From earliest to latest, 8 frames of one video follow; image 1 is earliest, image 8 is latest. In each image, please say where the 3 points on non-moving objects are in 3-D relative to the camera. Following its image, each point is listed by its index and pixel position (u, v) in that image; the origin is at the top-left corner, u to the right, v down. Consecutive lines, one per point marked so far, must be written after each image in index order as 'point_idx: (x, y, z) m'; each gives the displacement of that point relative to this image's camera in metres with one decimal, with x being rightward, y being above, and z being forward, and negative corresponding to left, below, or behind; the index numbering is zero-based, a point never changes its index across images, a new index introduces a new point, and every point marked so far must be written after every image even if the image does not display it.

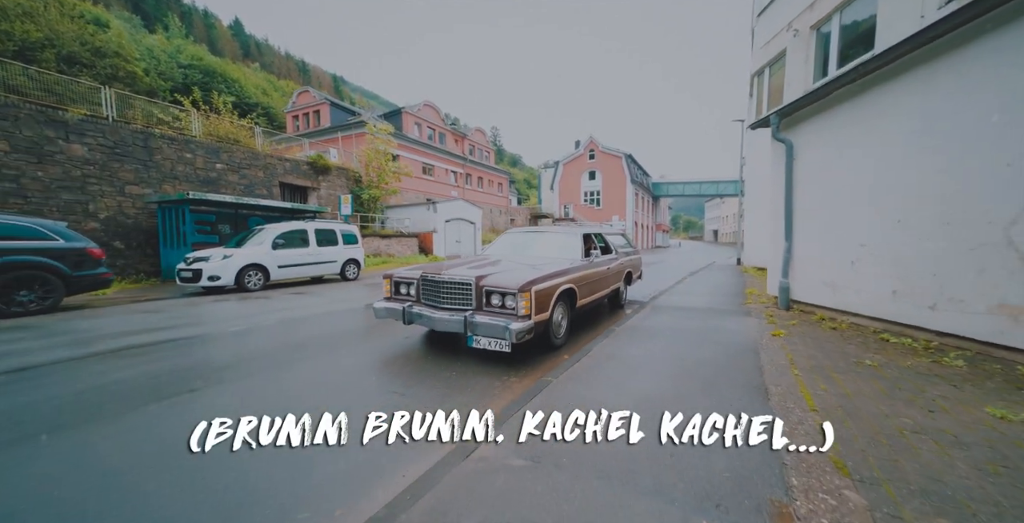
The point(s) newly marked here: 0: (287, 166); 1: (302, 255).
0: (-11.0, +4.7, +18.0) m
1: (-6.8, +0.2, +12.1) m
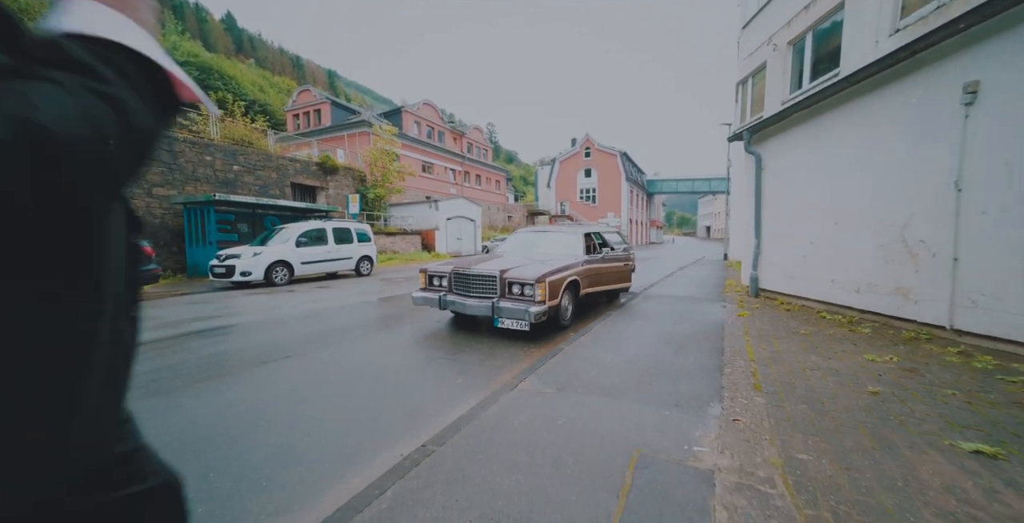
0: (-10.9, +4.8, +18.9) m
1: (-6.7, +0.3, +13.1) m
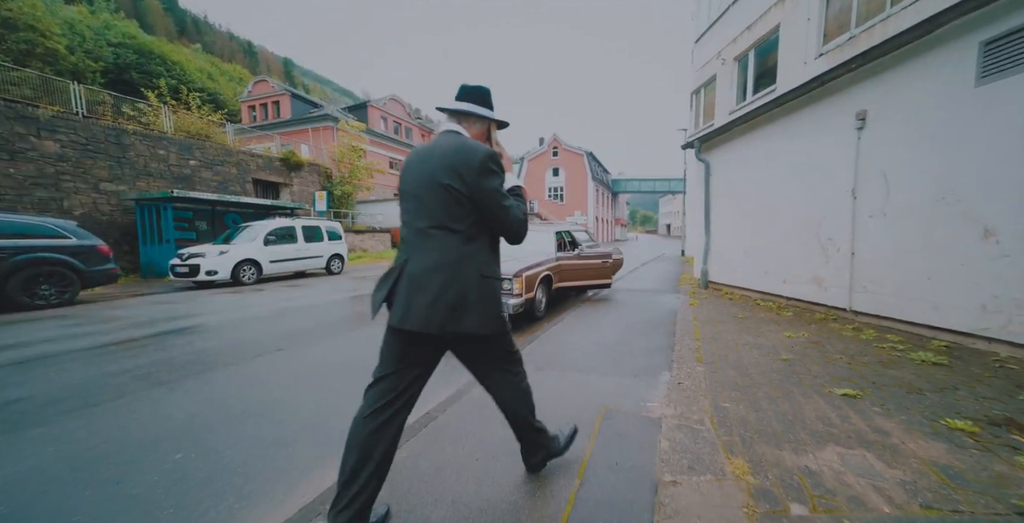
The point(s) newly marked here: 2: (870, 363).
0: (-12.3, +4.9, +18.4) m
1: (-7.6, +0.4, +13.0) m
2: (+3.2, -0.9, +3.4) m
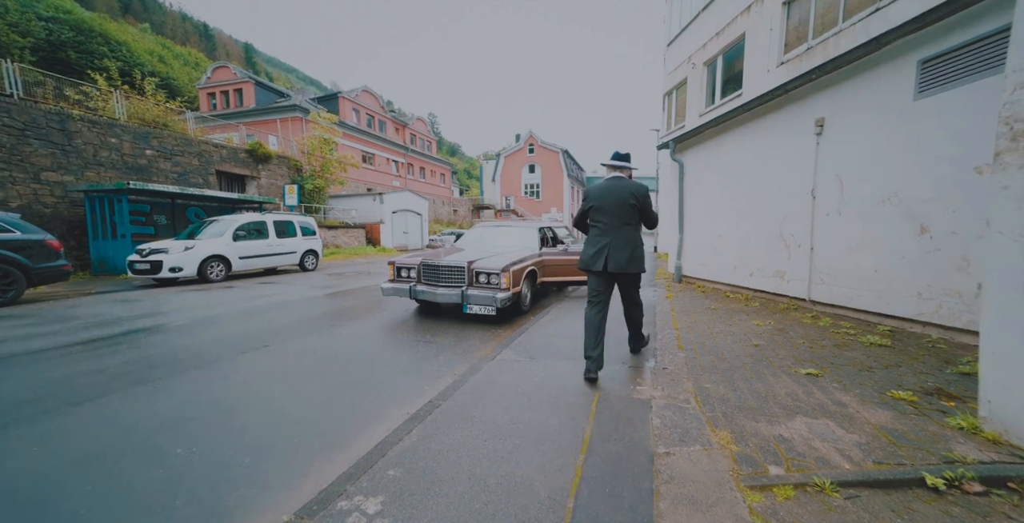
0: (-13.4, +5.0, +17.6) m
1: (-8.3, +0.5, +12.6) m
2: (+3.1, -0.8, +3.8) m
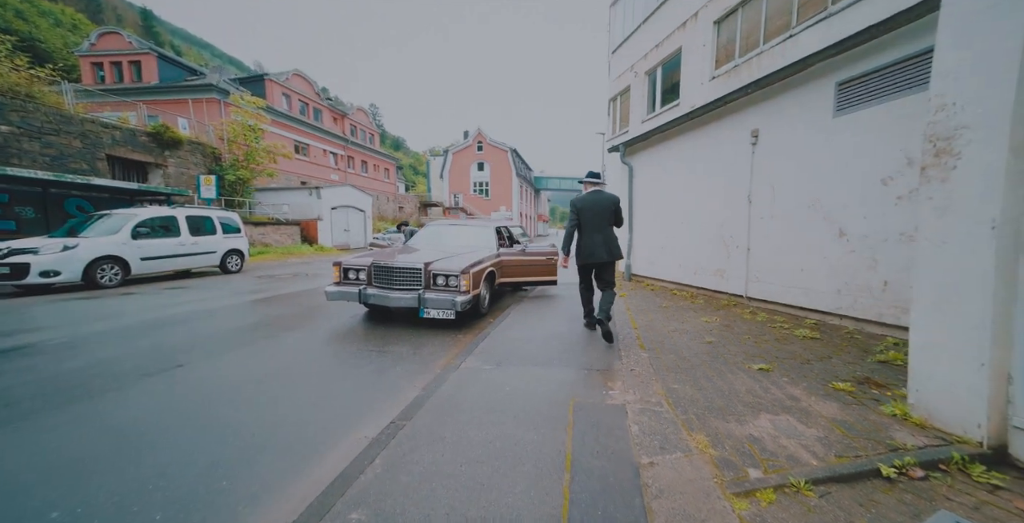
0: (-15.6, +5.0, +15.4) m
1: (-9.8, +0.5, +11.2) m
2: (+2.8, -0.9, +4.2) m
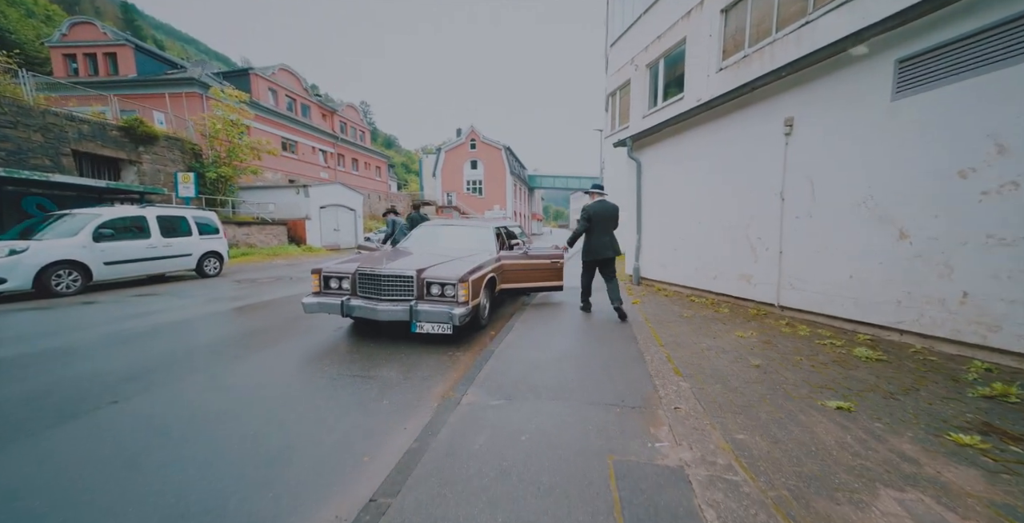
0: (-15.7, +4.9, +14.4) m
1: (-9.8, +0.4, +10.4) m
2: (+2.9, -0.9, +3.5) m
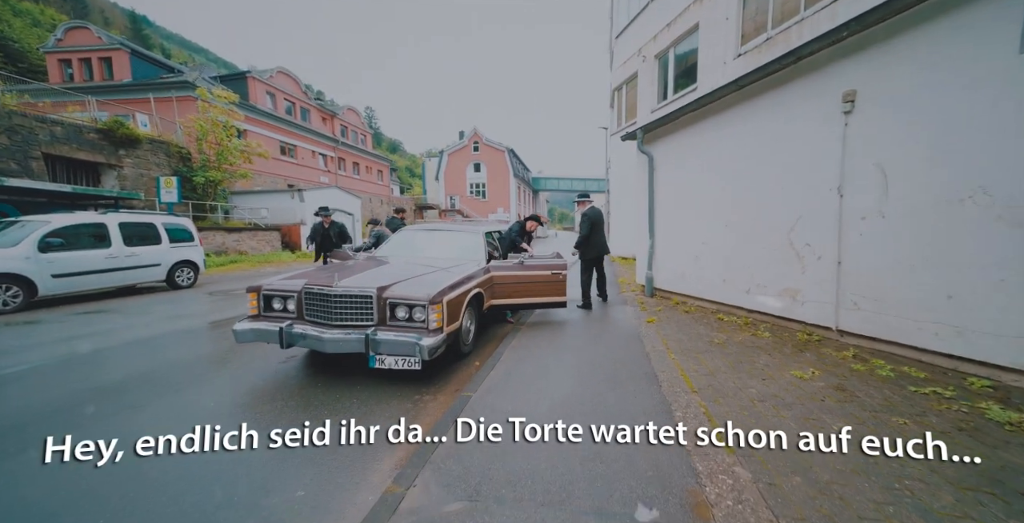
0: (-15.8, +4.5, +13.6) m
1: (-9.9, +0.1, +9.4) m
2: (+2.7, -1.1, +2.4) m
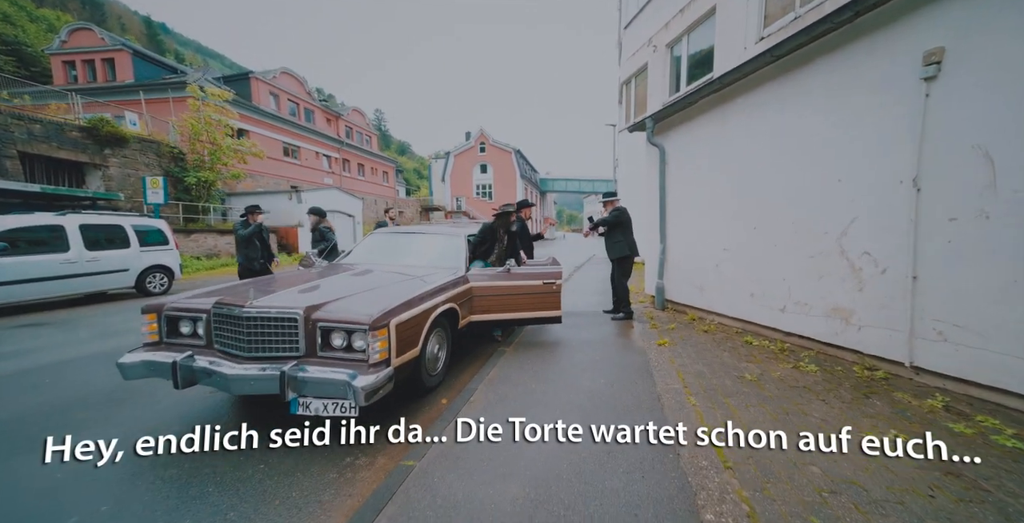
0: (-15.8, +4.4, +13.0) m
1: (-10.0, 0.0, +8.7) m
2: (+2.4, -1.2, +1.3) m
